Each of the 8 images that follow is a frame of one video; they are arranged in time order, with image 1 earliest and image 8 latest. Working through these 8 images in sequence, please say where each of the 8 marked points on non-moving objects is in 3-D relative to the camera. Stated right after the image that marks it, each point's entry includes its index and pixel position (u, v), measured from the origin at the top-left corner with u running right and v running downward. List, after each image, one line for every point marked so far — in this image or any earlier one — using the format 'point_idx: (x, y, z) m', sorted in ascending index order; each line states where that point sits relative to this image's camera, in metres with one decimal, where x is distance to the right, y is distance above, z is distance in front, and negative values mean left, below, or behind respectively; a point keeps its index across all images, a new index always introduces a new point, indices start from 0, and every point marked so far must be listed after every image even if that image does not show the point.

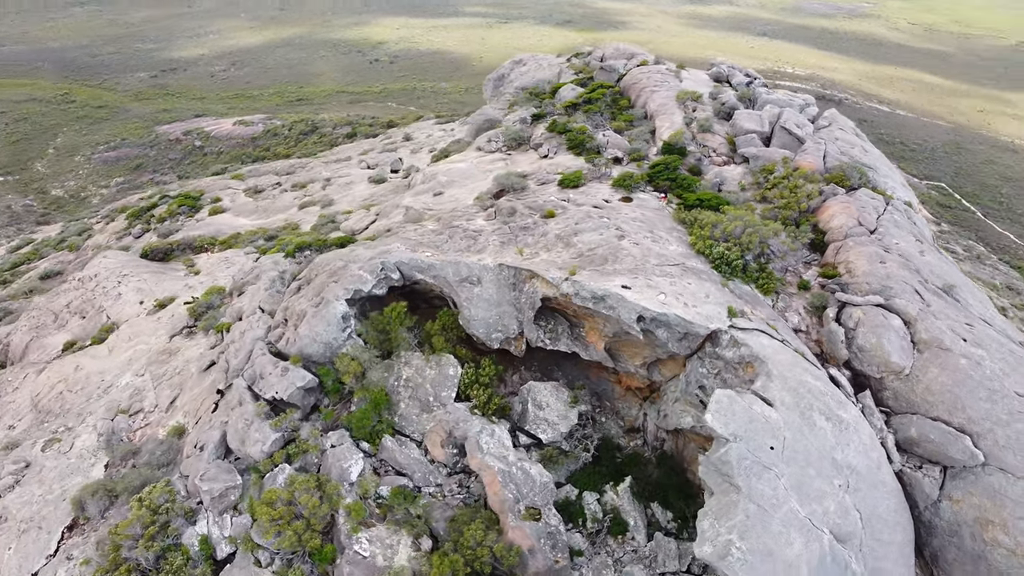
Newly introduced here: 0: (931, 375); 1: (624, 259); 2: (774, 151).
0: (+6.9, -1.4, +13.4) m
1: (+2.1, +0.5, +15.1) m
2: (+6.0, +3.0, +18.4) m
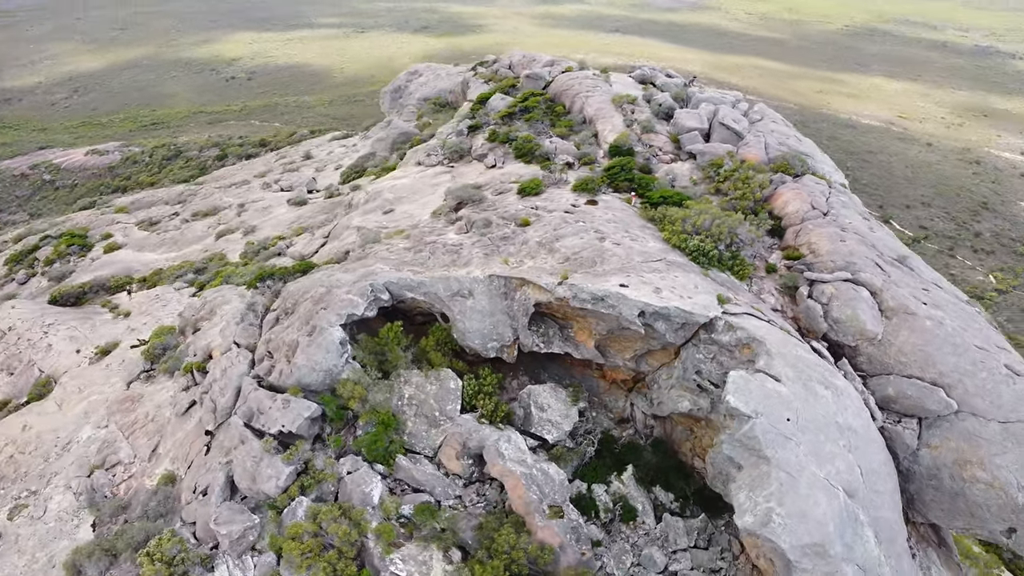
0: (+7.1, -0.9, +14.9) m
1: (+1.9, +0.5, +15.9) m
2: (+5.1, +3.4, +19.8) m
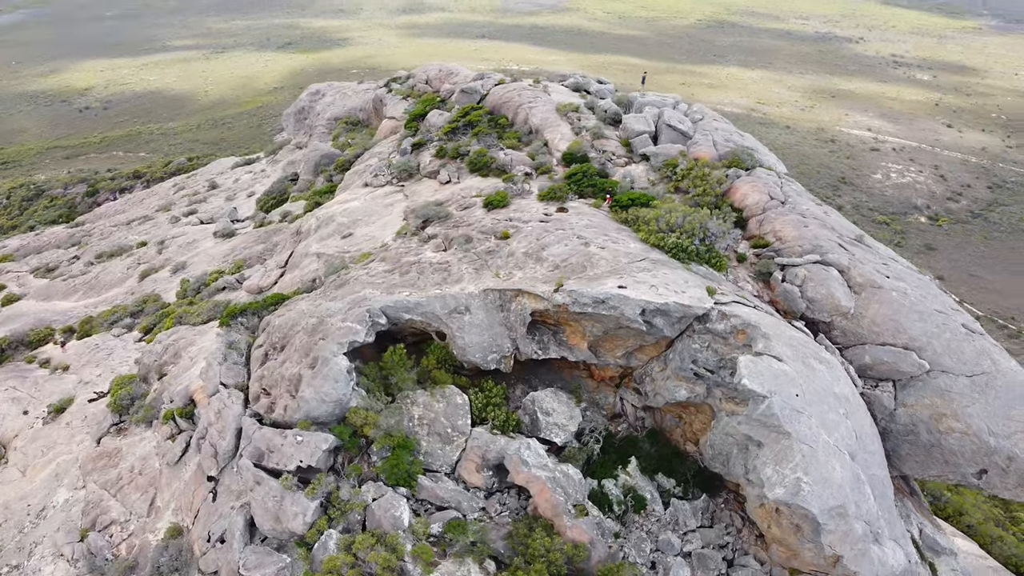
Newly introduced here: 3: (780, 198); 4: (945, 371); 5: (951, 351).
0: (+7.1, -0.4, +16.3) m
1: (+1.8, +0.5, +16.6) m
2: (+4.1, +3.5, +20.9) m
3: (+6.1, +2.0, +18.7) m
4: (+8.2, -1.6, +15.5) m
5: (+8.4, -1.2, +15.7) m
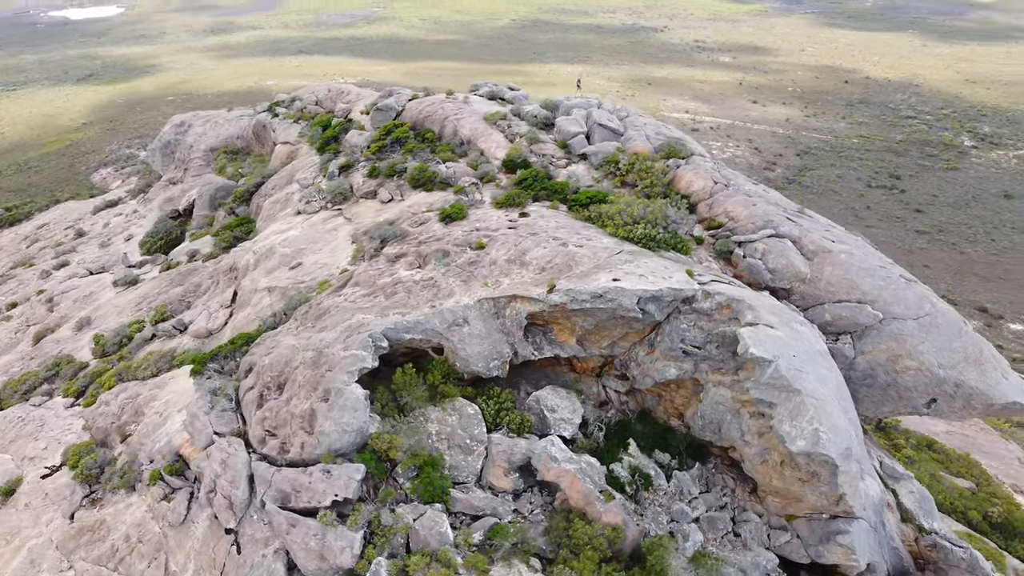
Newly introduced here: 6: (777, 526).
0: (+6.9, +0.3, +18.2) m
1: (+1.5, +0.6, +17.5) m
2: (+2.6, +3.8, +22.0) m
3: (+5.2, +2.6, +20.3) m
4: (+8.2, -0.6, +17.6) m
5: (+8.3, -0.2, +17.8) m
6: (+5.8, -5.2, +18.0) m
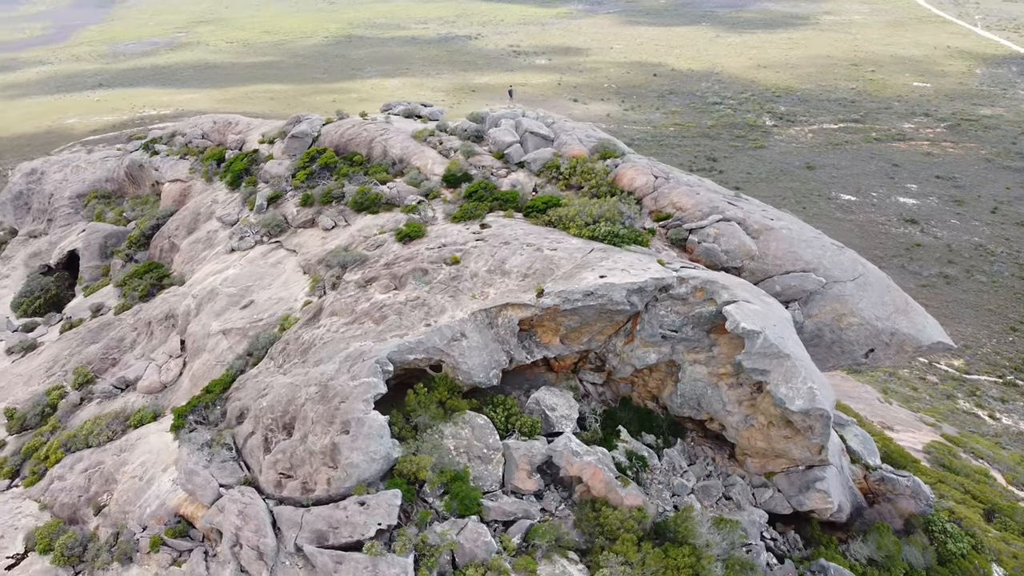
0: (+6.3, +1.0, +20.0) m
1: (+1.1, +0.5, +18.2) m
2: (+0.9, +3.8, +22.9) m
3: (+3.9, +2.9, +21.8) m
4: (+7.8, +0.2, +19.7) m
5: (+7.8, +0.6, +19.9) m
6: (+5.9, -4.7, +19.6) m
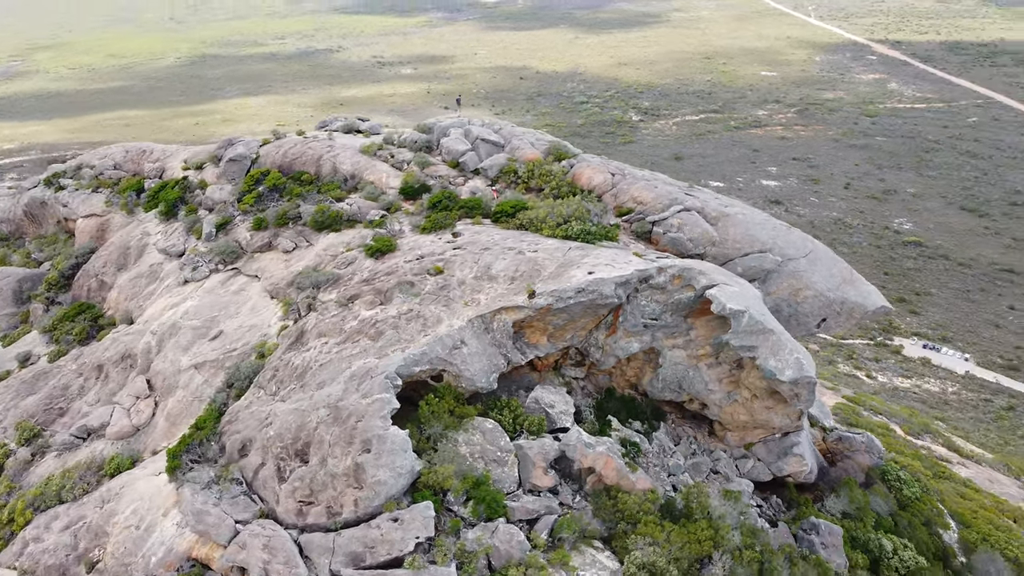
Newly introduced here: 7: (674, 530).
0: (+5.6, +1.4, +21.2) m
1: (+0.8, +0.5, +18.7) m
2: (-0.4, +3.7, +23.3) m
3: (+2.8, +3.1, +22.6) m
4: (+7.2, +0.8, +21.1) m
5: (+7.1, +1.2, +21.3) m
6: (+5.7, -4.2, +20.8) m
7: (+3.2, -4.8, +16.4) m
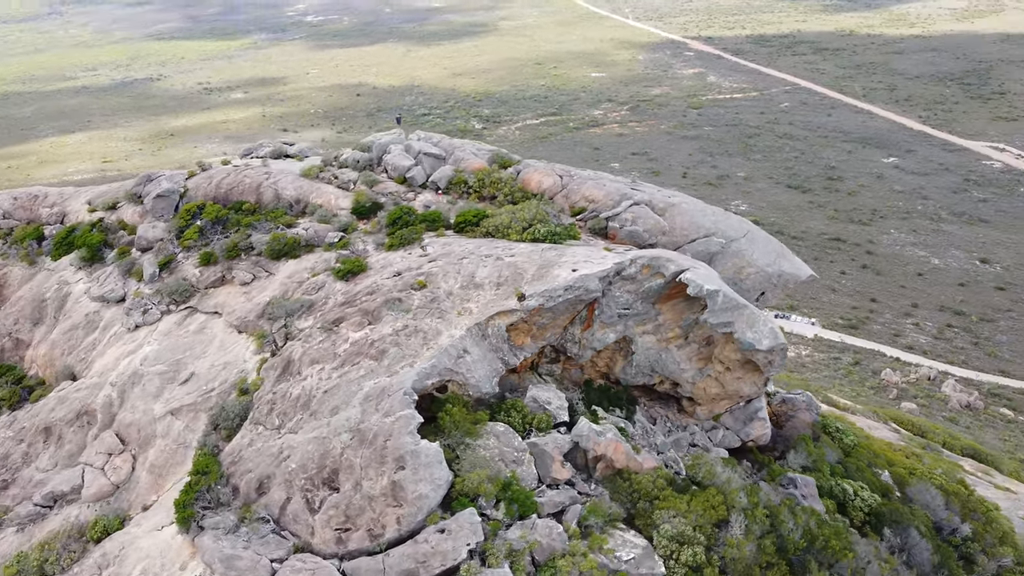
0: (+4.5, +1.8, +22.6) m
1: (+0.4, +0.5, +19.3) m
2: (-2.0, +3.4, +23.6) m
3: (+1.3, +3.2, +23.5) m
4: (+6.2, +1.4, +22.8) m
5: (+6.0, +1.7, +23.1) m
6: (+5.4, -3.8, +22.2) m
7: (+3.8, -4.5, +17.5) m
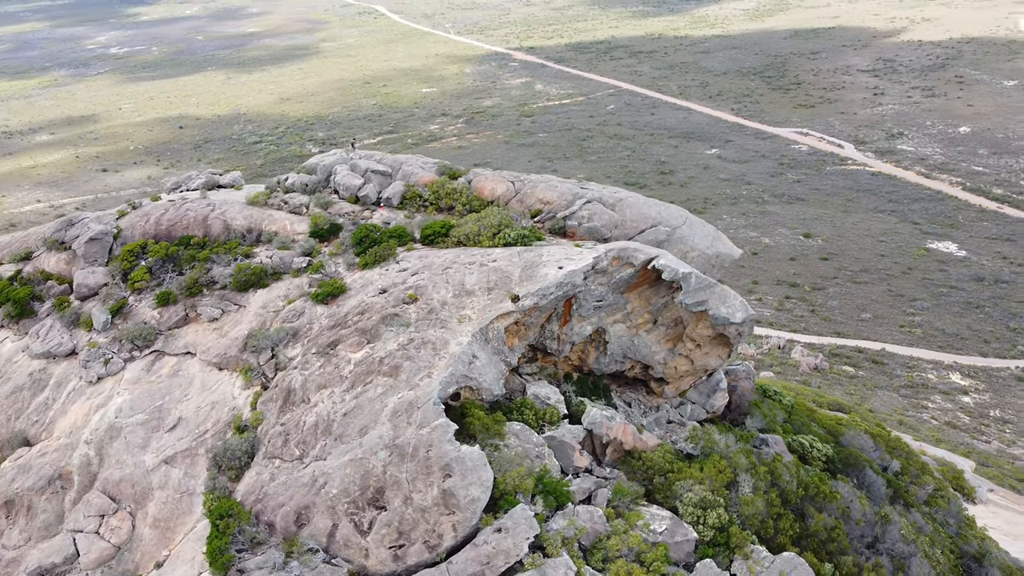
0: (+3.3, +2.1, +23.9) m
1: (0.0, +0.5, +19.9) m
2: (-3.4, +2.9, +23.7) m
3: (-0.1, +3.1, +24.2) m
4: (+4.9, +1.8, +24.4) m
5: (+4.7, +2.2, +24.6) m
6: (+4.8, -3.3, +23.6) m
7: (+4.2, -4.1, +18.7) m
